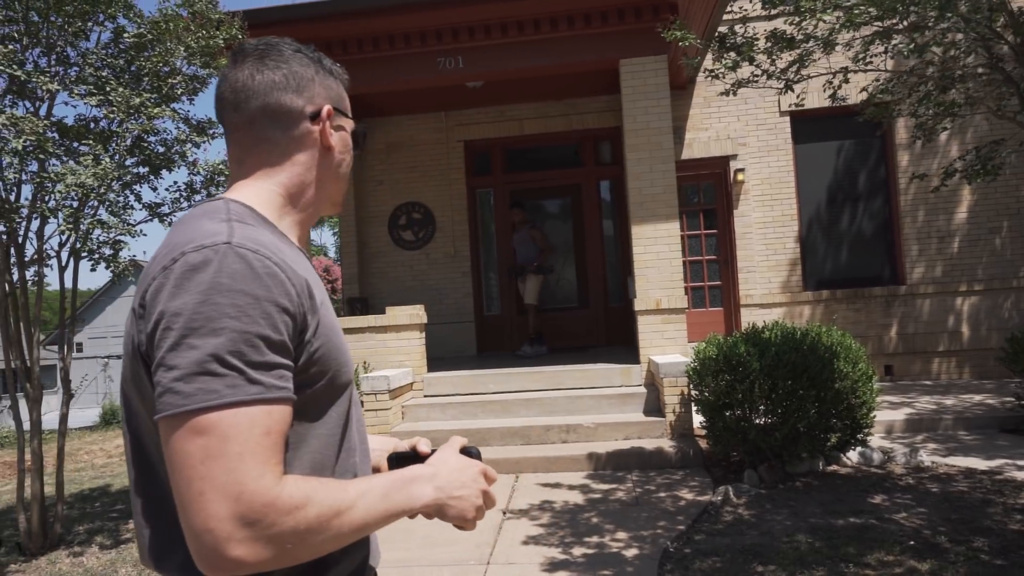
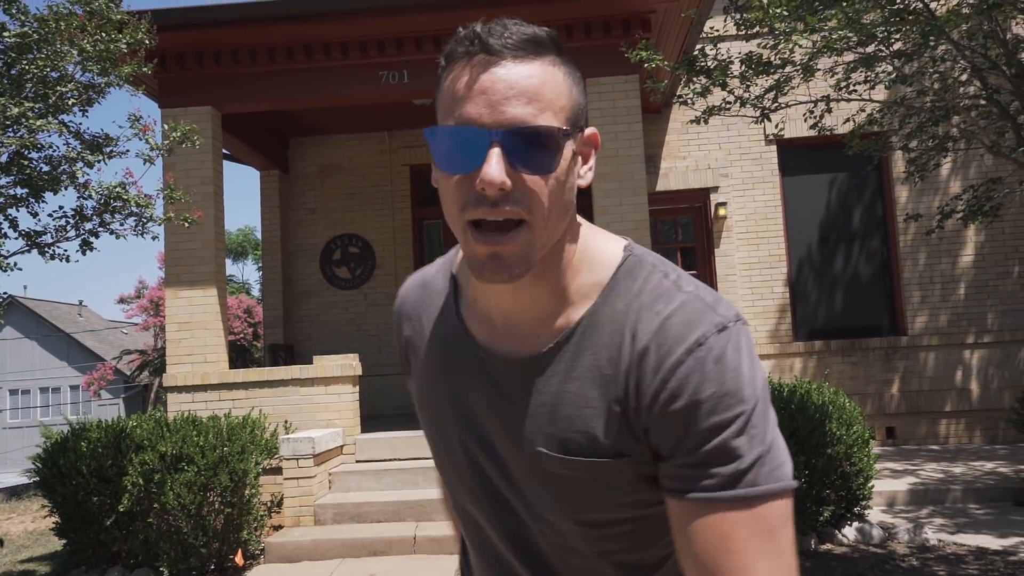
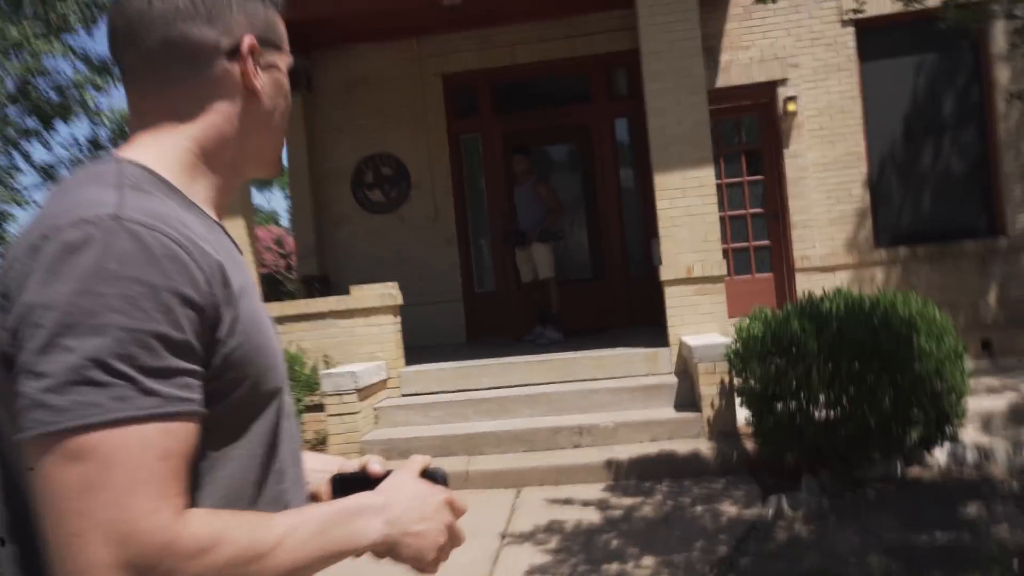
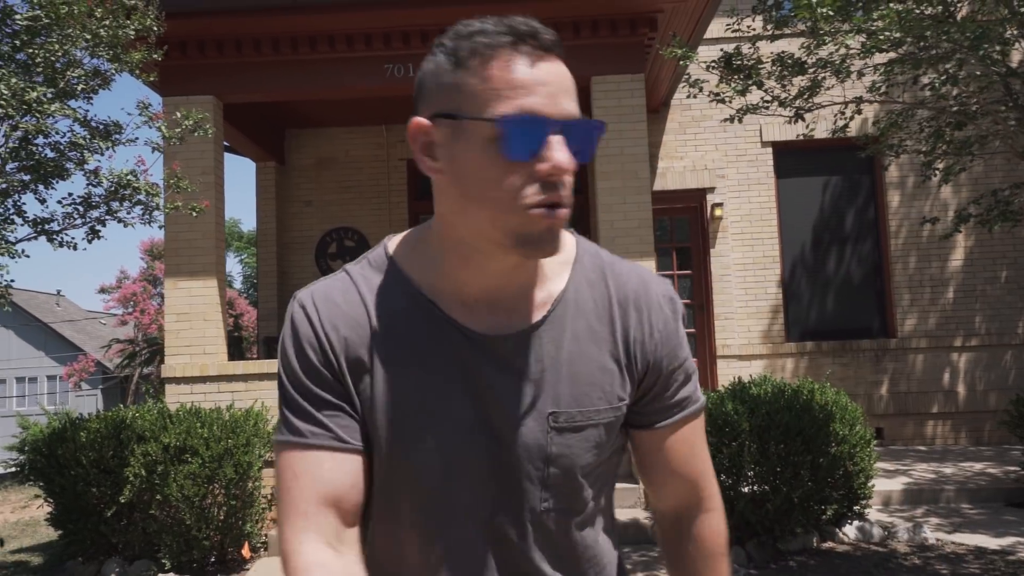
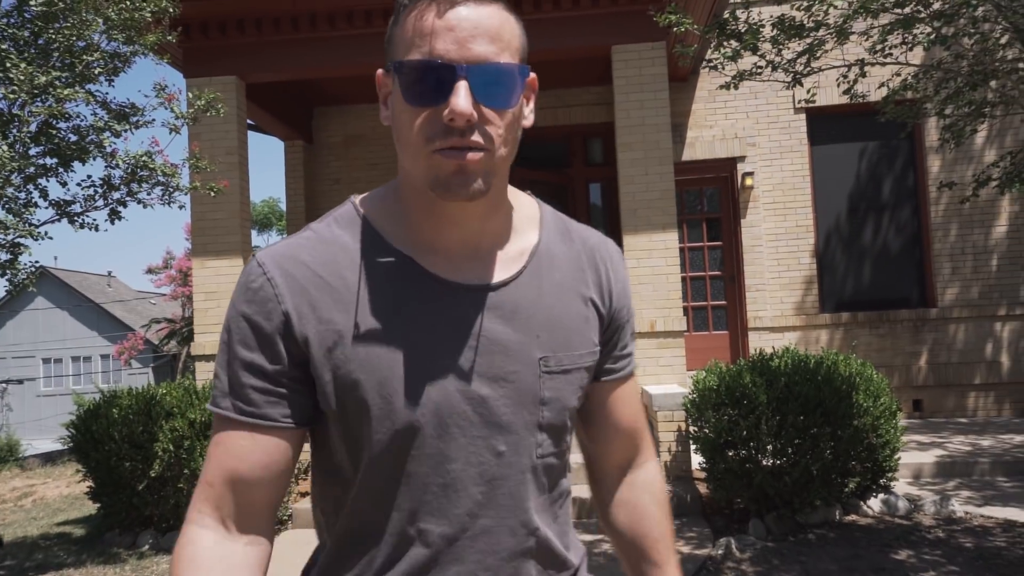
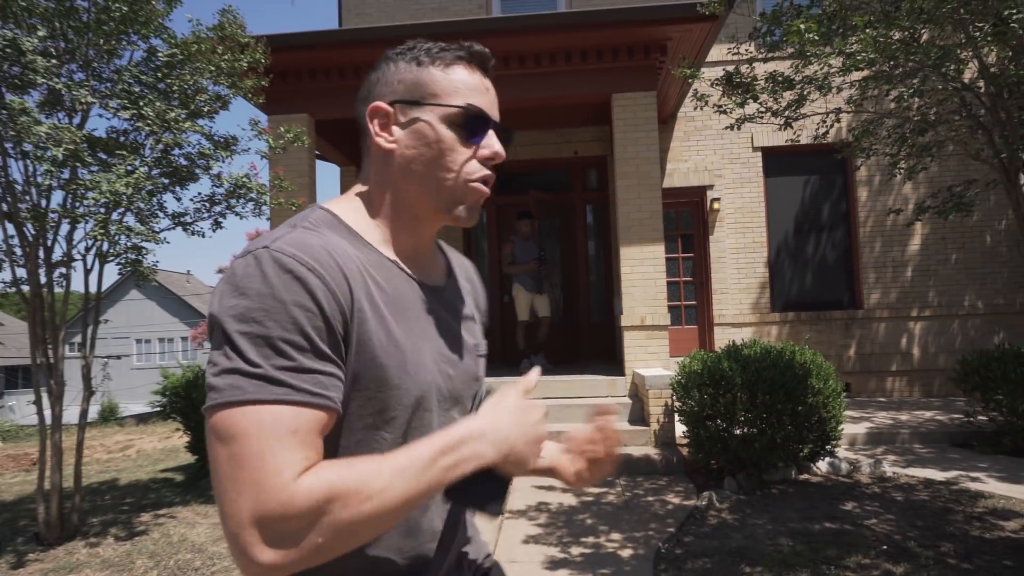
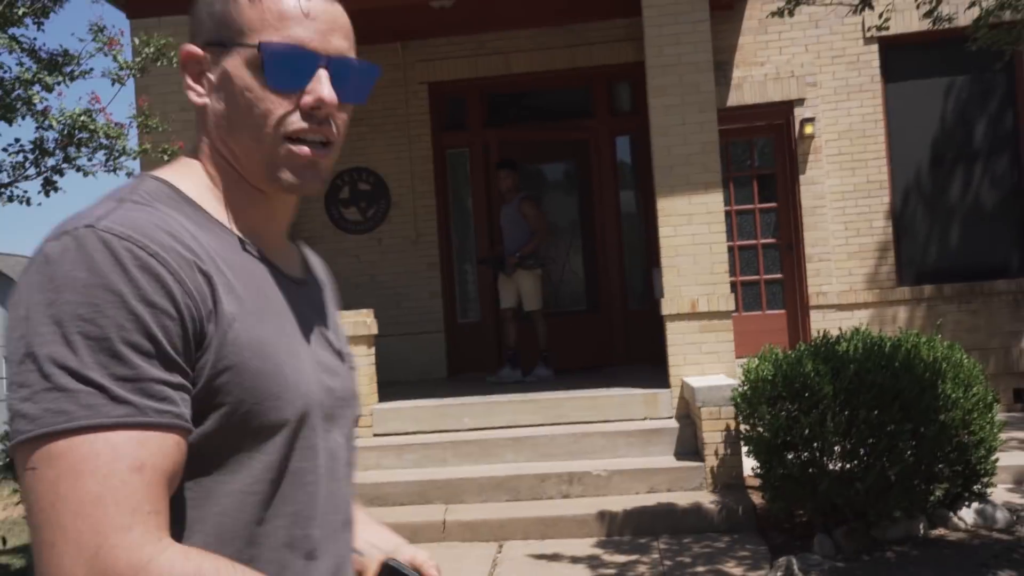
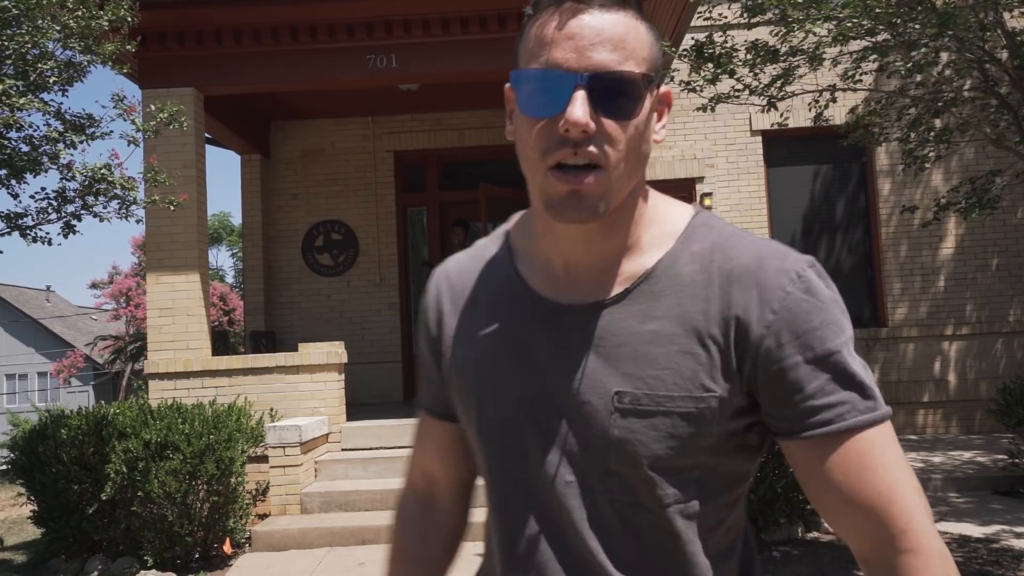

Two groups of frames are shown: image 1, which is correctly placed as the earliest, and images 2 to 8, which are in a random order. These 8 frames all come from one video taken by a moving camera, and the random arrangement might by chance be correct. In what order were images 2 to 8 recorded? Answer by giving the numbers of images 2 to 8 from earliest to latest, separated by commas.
3, 7, 5, 2, 8, 4, 6
